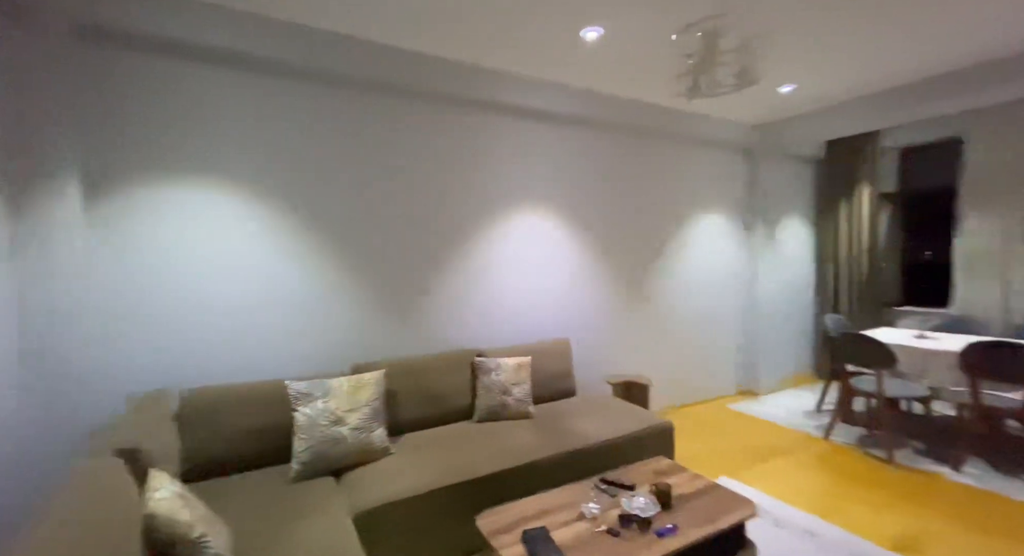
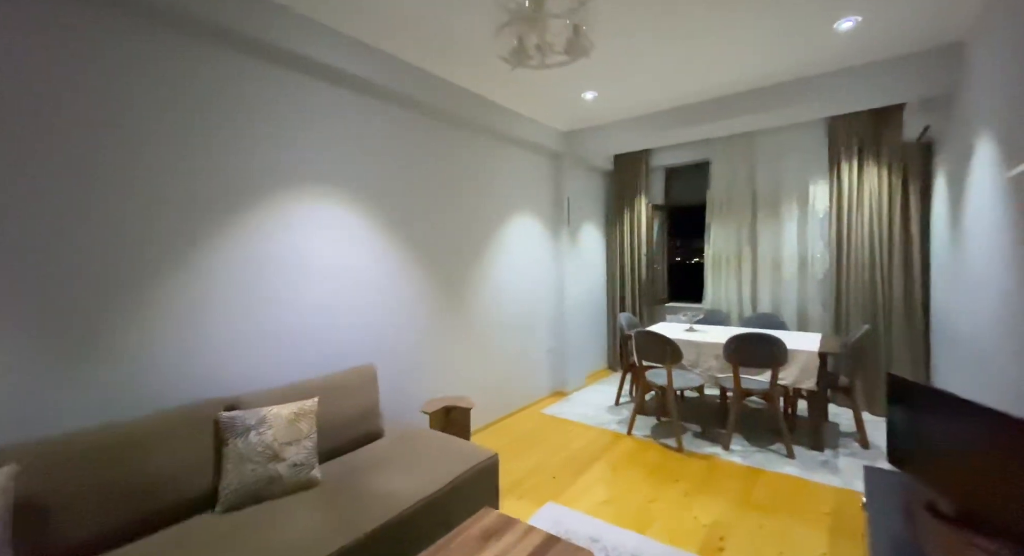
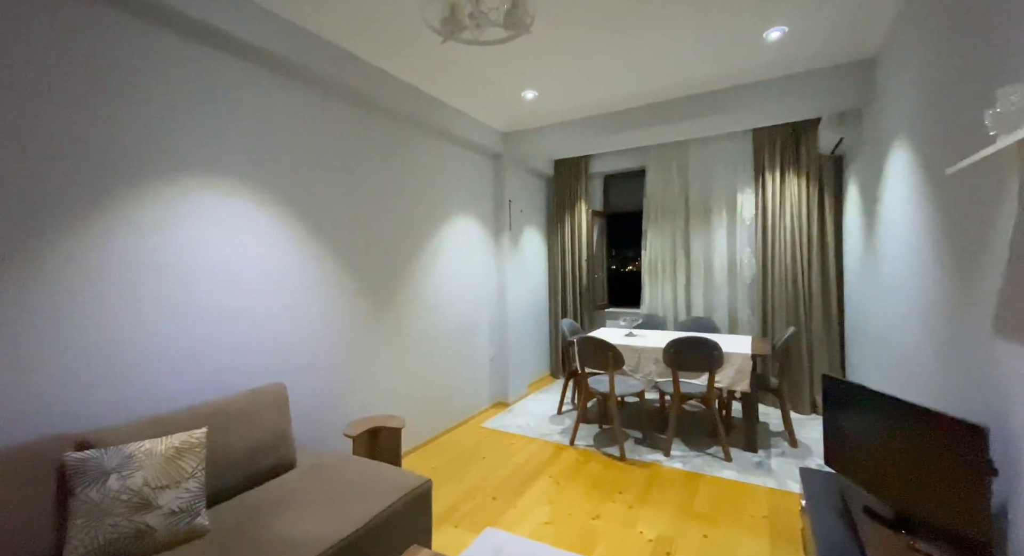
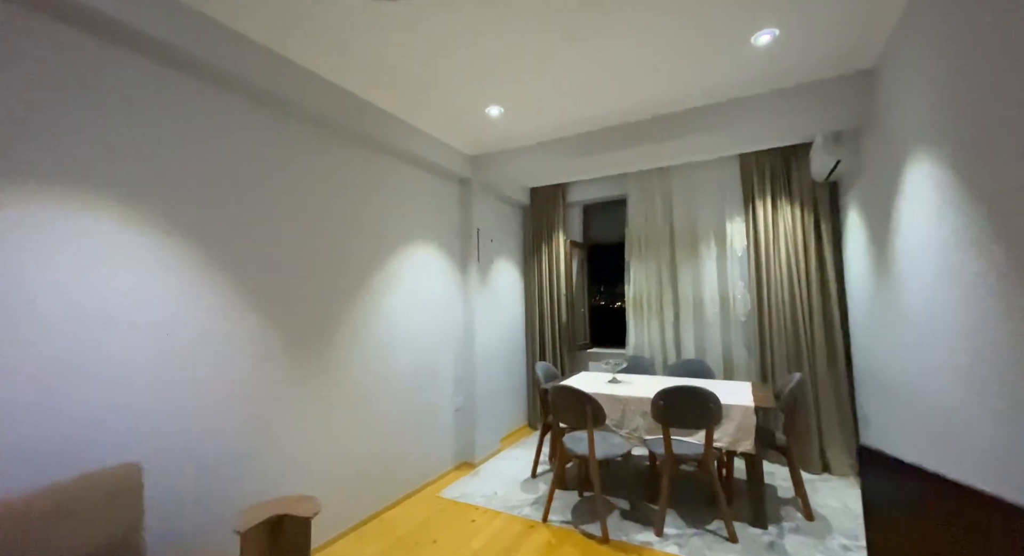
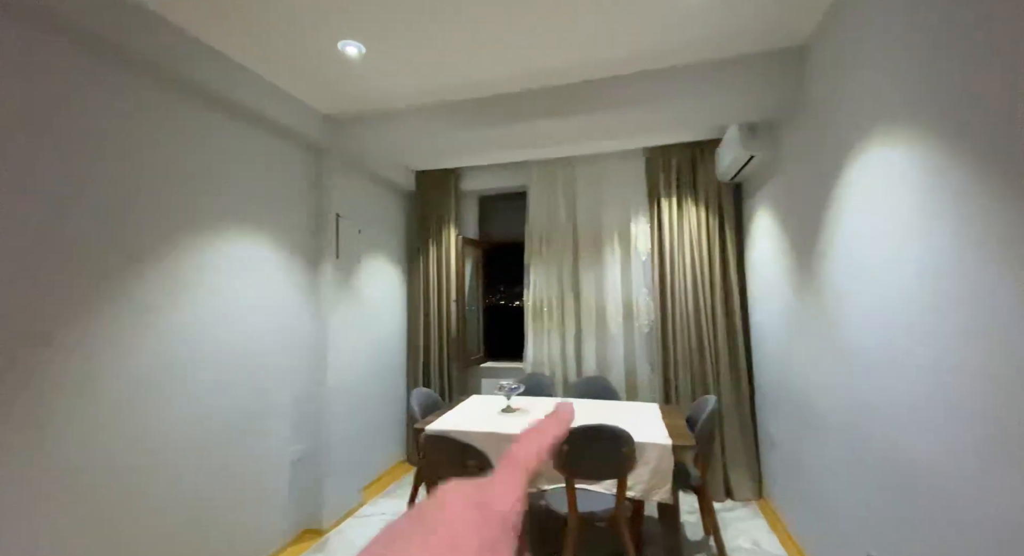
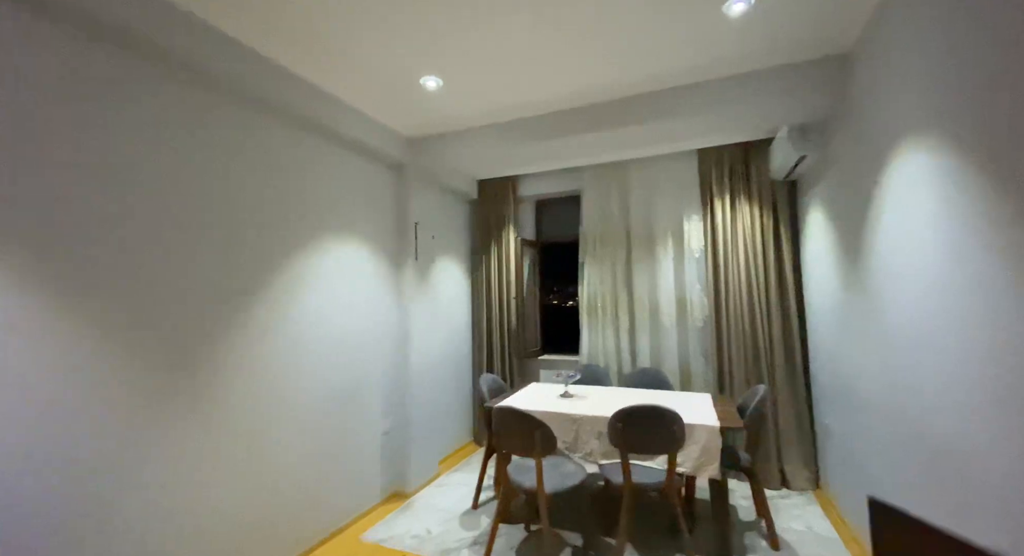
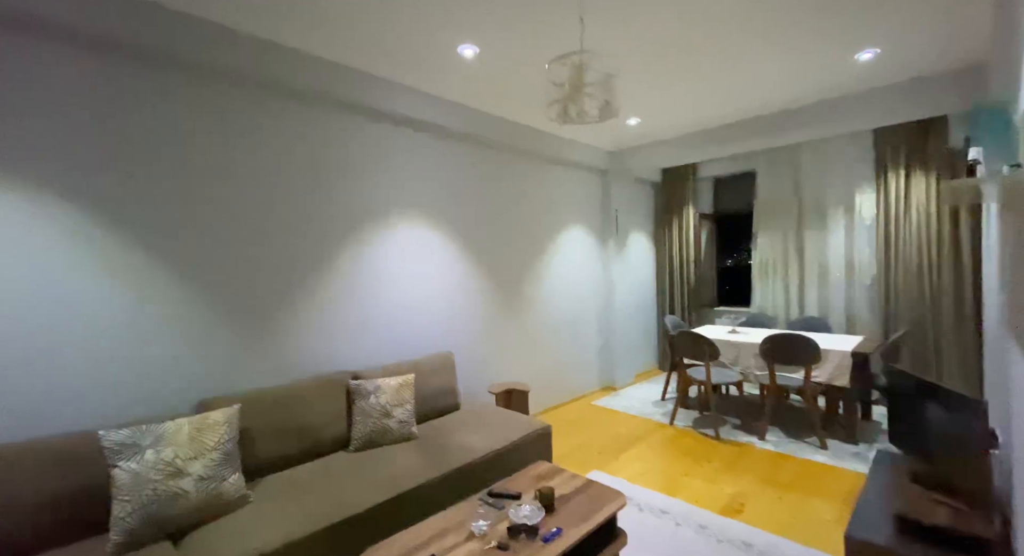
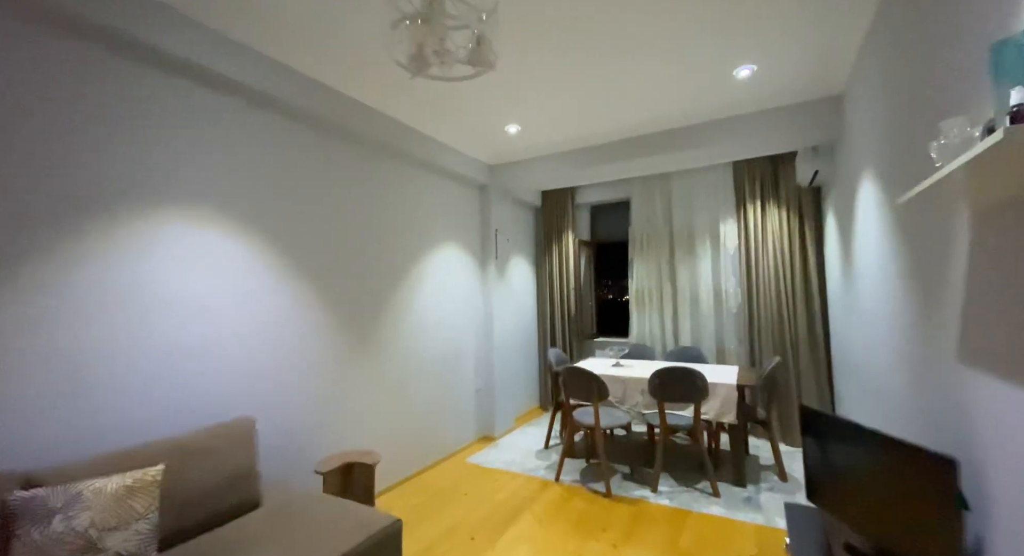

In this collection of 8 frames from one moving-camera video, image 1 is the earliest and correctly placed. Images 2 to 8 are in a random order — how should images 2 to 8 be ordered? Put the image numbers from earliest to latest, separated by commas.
7, 2, 3, 8, 4, 6, 5
